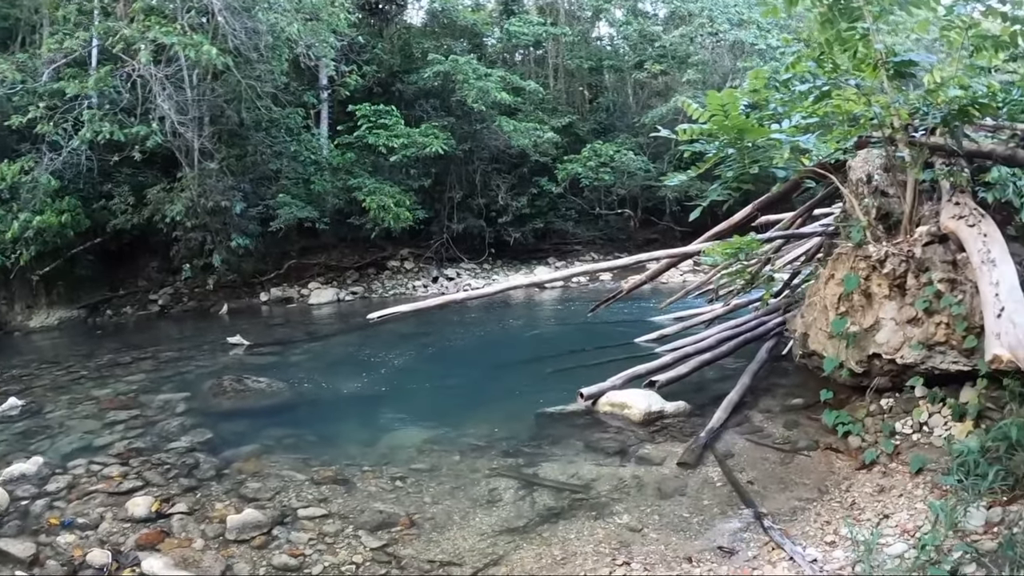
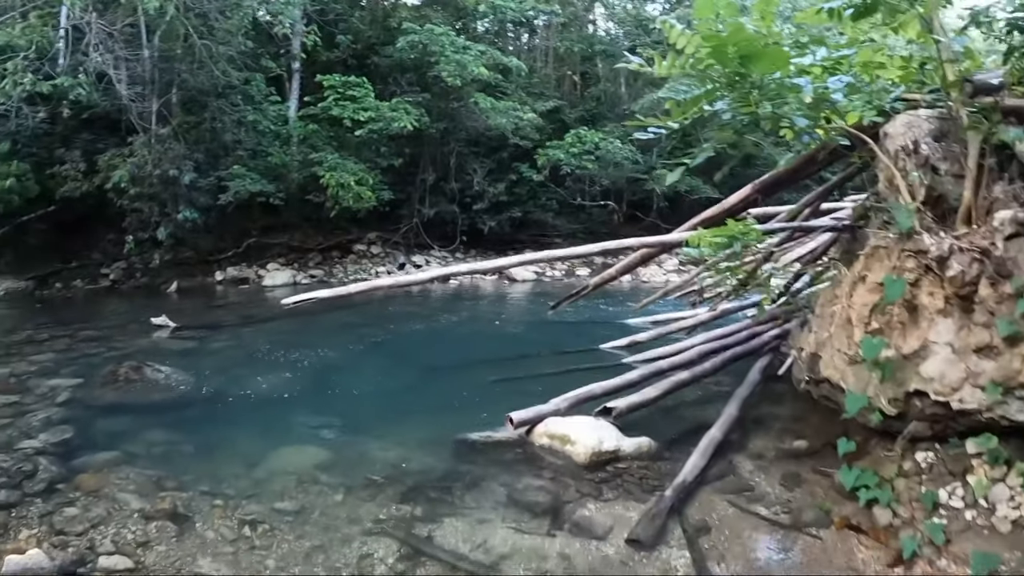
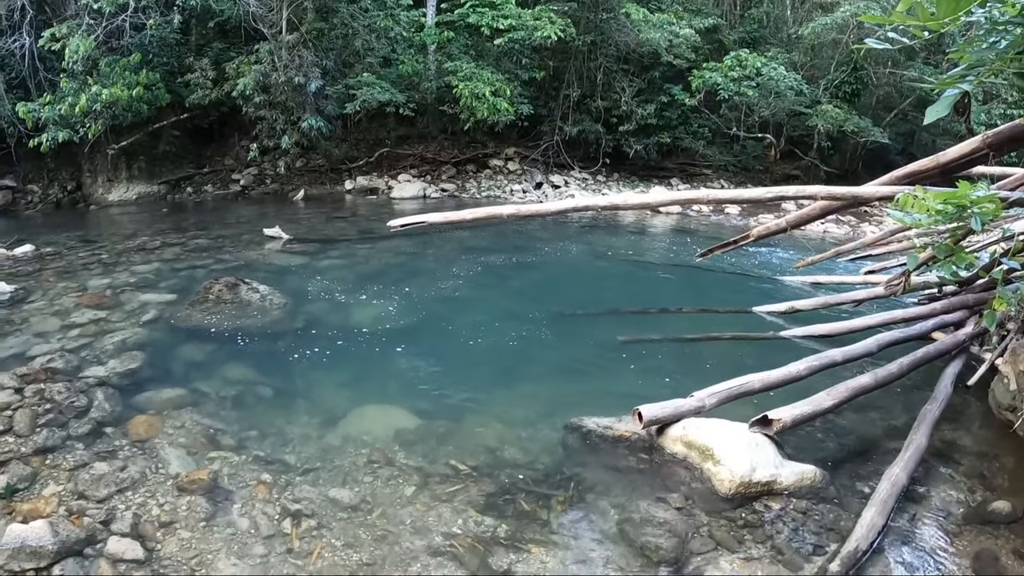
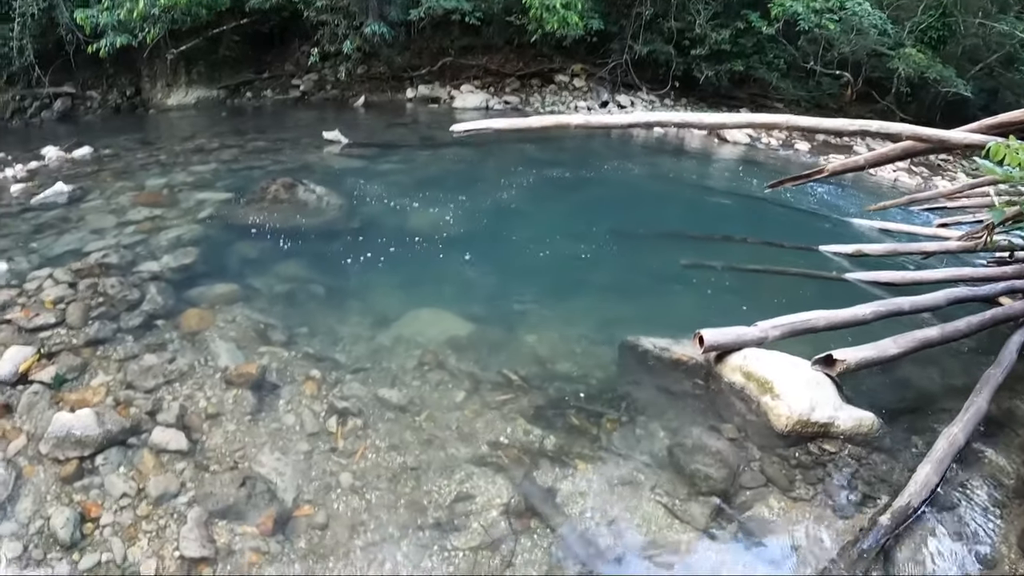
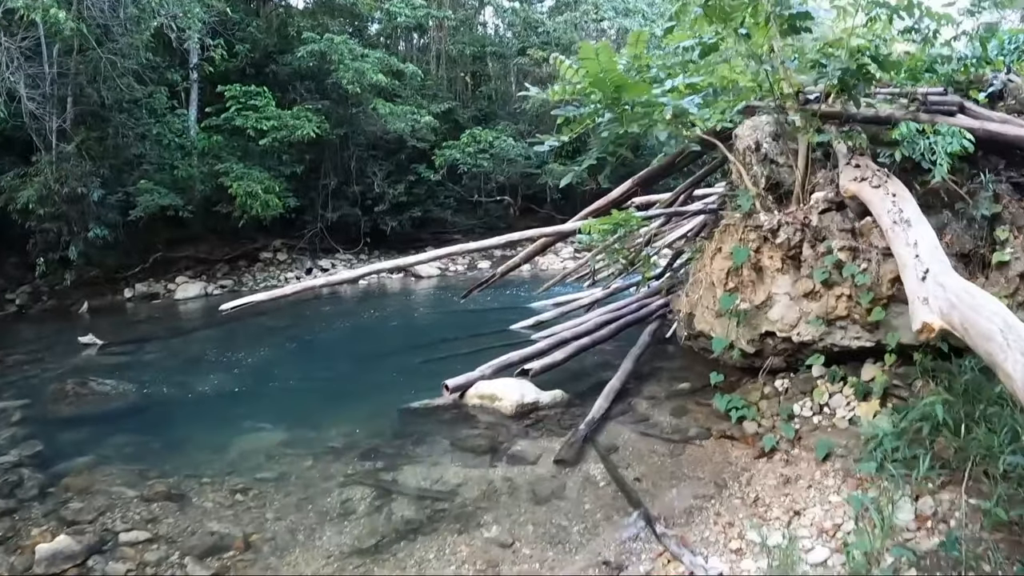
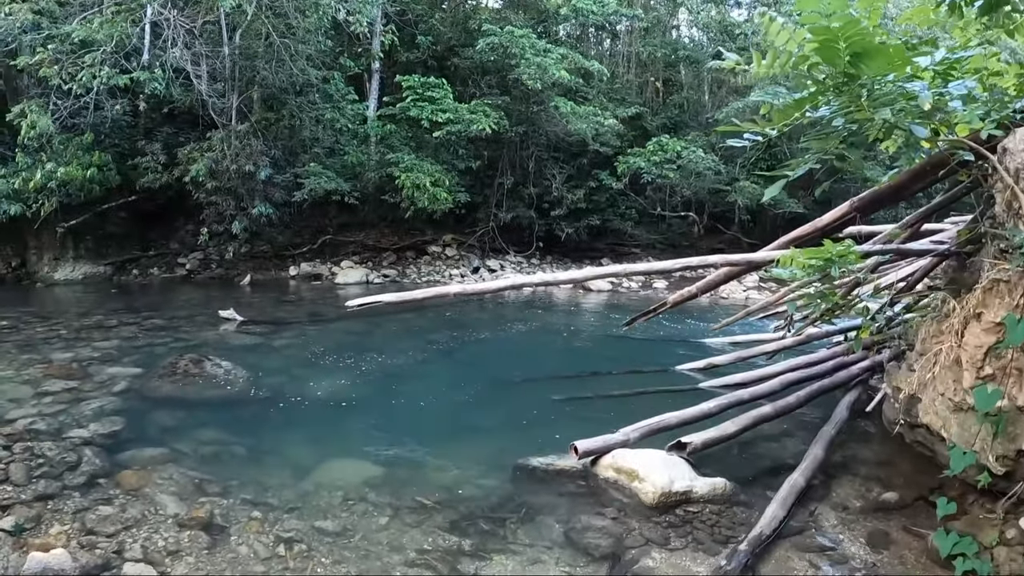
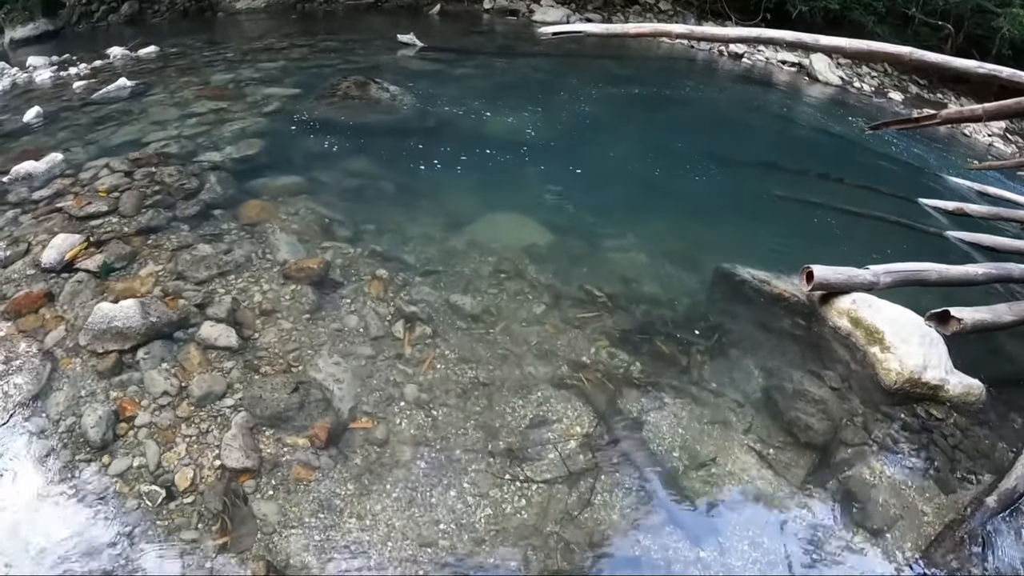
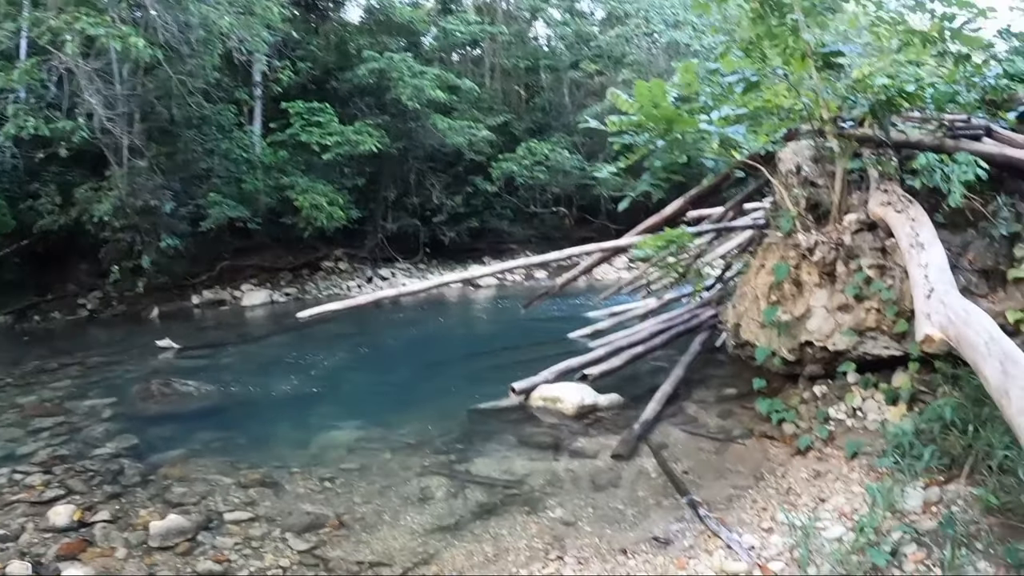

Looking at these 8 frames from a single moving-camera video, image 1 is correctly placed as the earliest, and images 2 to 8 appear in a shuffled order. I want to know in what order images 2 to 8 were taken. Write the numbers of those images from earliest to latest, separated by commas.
8, 5, 2, 6, 3, 4, 7
